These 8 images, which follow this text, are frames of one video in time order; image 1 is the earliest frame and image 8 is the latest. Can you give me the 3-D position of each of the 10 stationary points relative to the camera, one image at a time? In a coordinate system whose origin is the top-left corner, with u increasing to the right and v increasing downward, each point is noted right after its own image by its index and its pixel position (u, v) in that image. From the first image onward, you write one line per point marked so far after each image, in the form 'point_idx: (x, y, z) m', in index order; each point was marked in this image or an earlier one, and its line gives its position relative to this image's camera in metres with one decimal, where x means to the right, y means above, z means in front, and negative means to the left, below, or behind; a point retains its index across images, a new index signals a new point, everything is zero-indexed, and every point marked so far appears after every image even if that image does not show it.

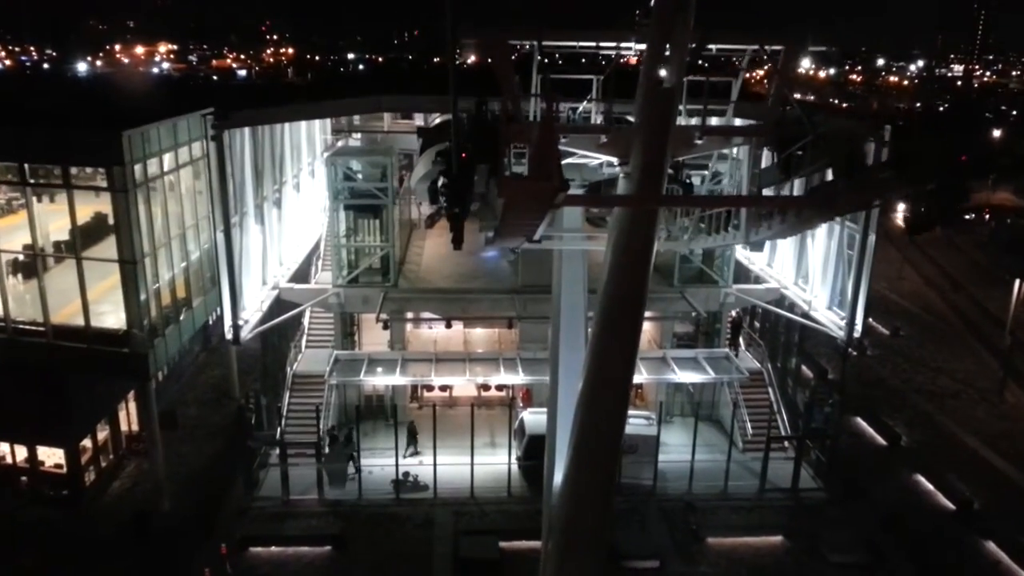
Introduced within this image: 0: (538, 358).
0: (+0.6, -1.6, +19.9) m
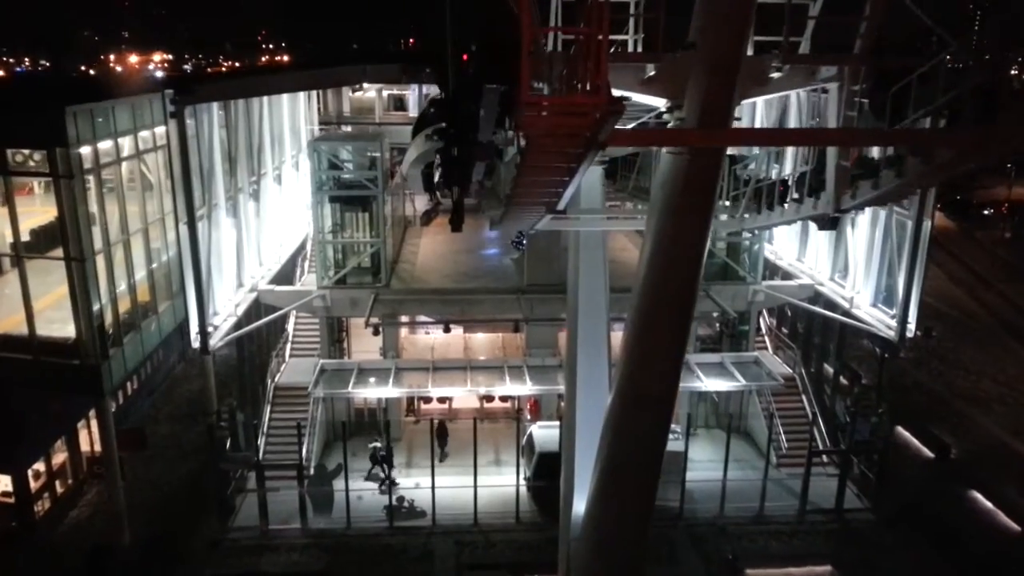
0: (+0.7, -1.6, +17.9) m
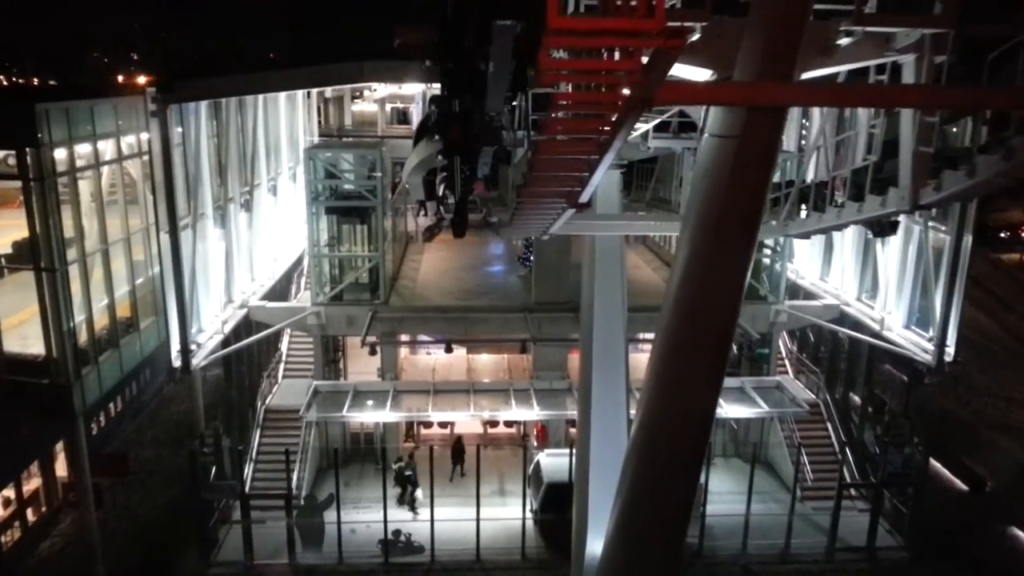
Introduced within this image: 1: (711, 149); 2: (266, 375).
0: (+0.9, -1.9, +16.8) m
1: (+1.3, +0.9, +5.6) m
2: (-5.3, -1.9, +18.9) m
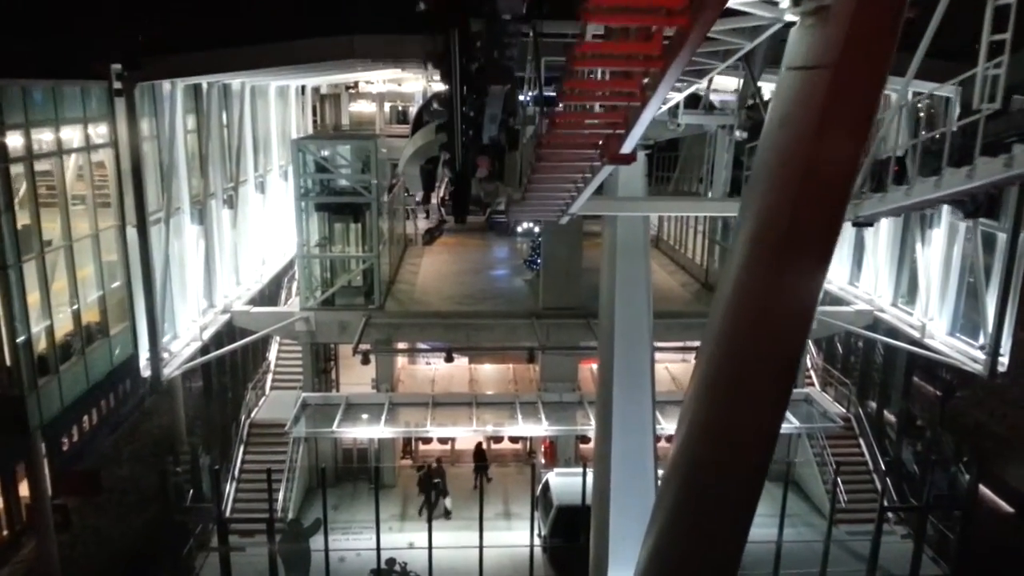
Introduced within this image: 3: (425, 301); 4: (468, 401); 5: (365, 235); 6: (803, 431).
0: (+1.0, -2.0, +15.5) m
1: (+1.4, +1.0, +4.3) m
2: (-5.2, -2.0, +17.6) m
3: (-1.6, -0.2, +16.7) m
4: (-0.8, -2.0, +15.6) m
5: (-2.7, +1.0, +15.8) m
6: (+4.9, -2.4, +14.6) m
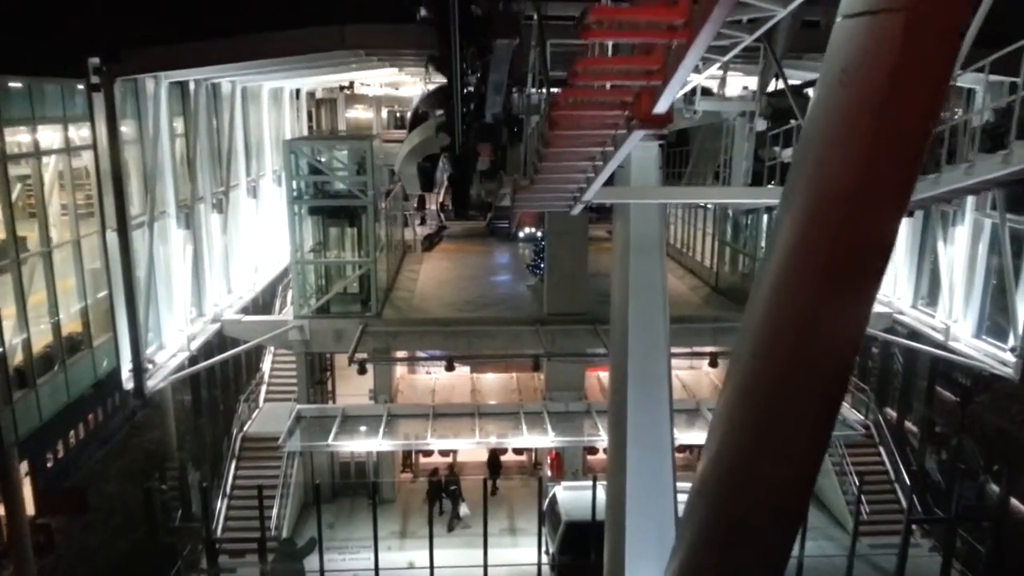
0: (+1.0, -2.1, +14.8) m
1: (+1.4, +1.0, +3.6) m
2: (-5.1, -2.2, +16.9) m
3: (-1.6, -0.4, +16.1) m
4: (-0.7, -2.1, +14.9) m
5: (-2.6, +0.8, +15.2) m
6: (+4.9, -2.4, +14.0) m
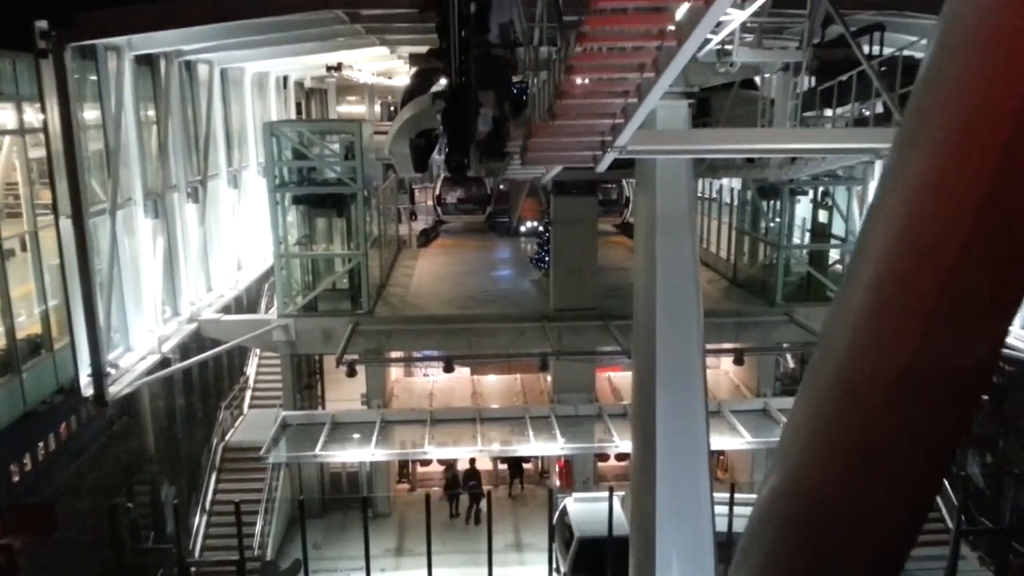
0: (+1.1, -2.0, +13.6) m
1: (+1.5, +1.2, +2.5) m
2: (-5.1, -2.1, +15.7) m
3: (-1.5, -0.3, +14.9) m
4: (-0.6, -2.0, +13.7) m
5: (-2.6, +0.9, +14.0) m
6: (+5.0, -2.2, +12.8) m
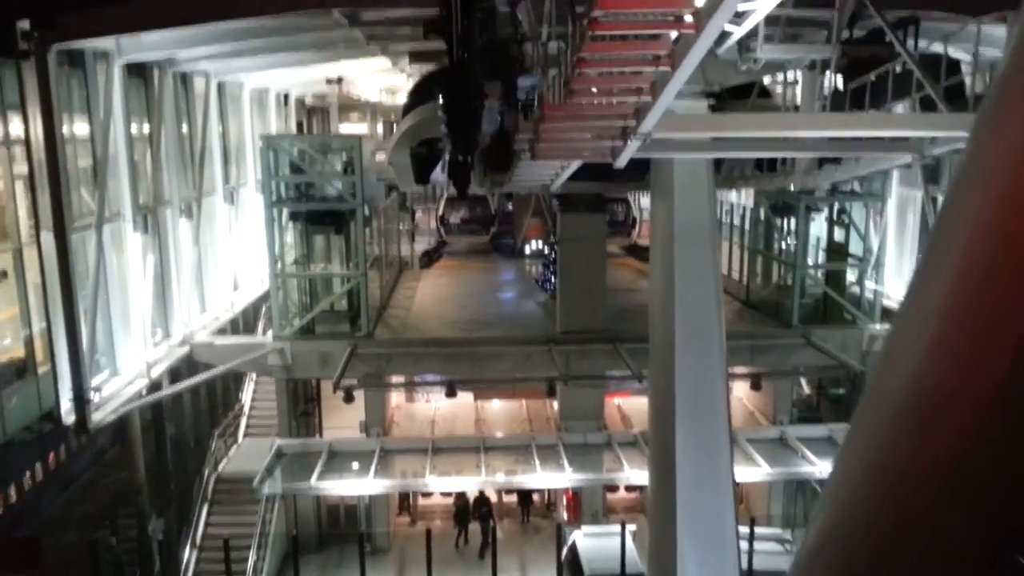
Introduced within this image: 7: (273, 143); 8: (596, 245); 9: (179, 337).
0: (+1.2, -2.3, +13.0) m
1: (+1.5, +1.2, +2.0) m
2: (-5.0, -2.5, +15.1) m
3: (-1.5, -0.7, +14.3) m
4: (-0.6, -2.4, +13.1) m
5: (-2.5, +0.6, +13.5) m
6: (+5.1, -2.5, +12.2) m
7: (-3.5, +2.1, +12.8) m
8: (+1.4, +0.7, +14.2) m
9: (-4.7, -0.7, +12.4) m
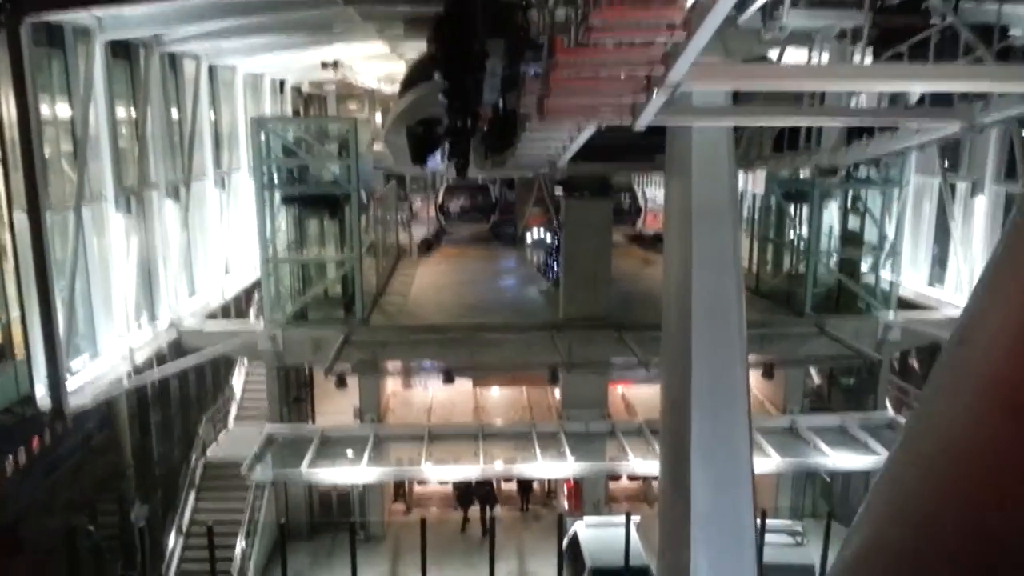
0: (+1.2, -2.1, +12.5) m
1: (+1.5, +1.3, +1.4) m
2: (-5.0, -2.2, +14.6) m
3: (-1.4, -0.4, +13.8) m
4: (-0.6, -2.1, +12.7) m
5: (-2.5, +0.8, +13.0) m
6: (+5.1, -2.4, +11.7) m
7: (-3.5, +2.3, +12.3) m
8: (+1.4, +0.9, +13.7) m
9: (-4.7, -0.5, +11.9) m
